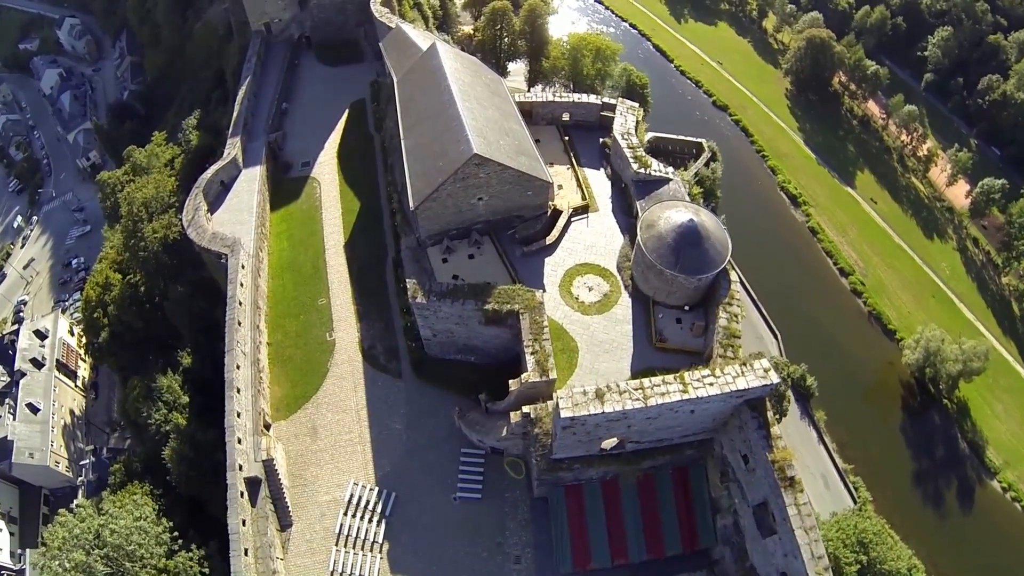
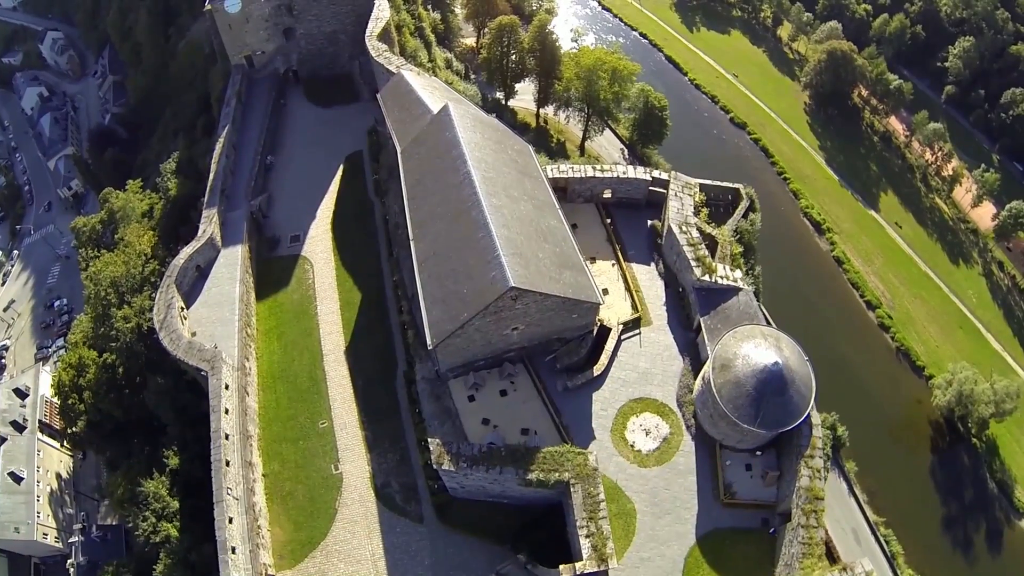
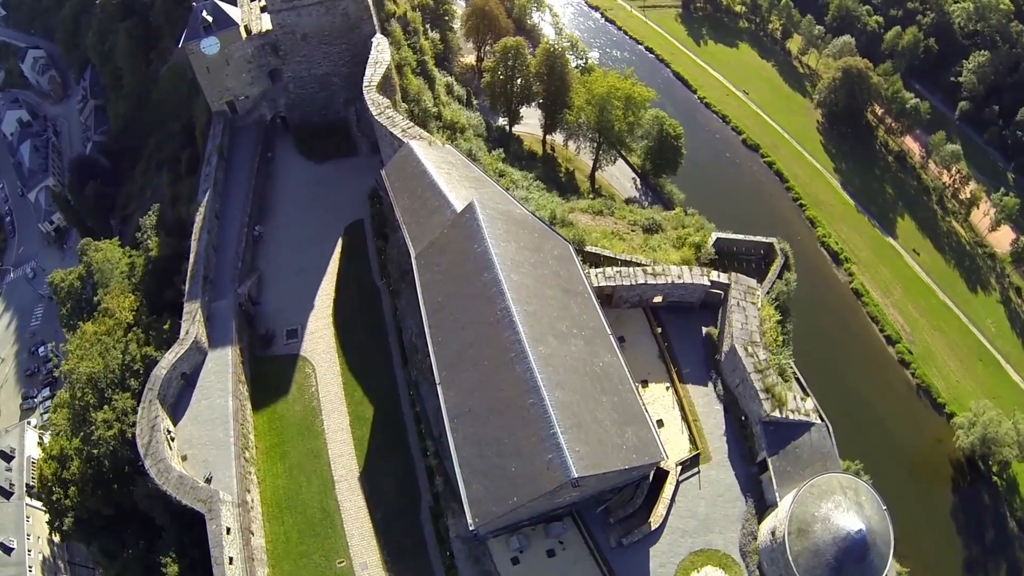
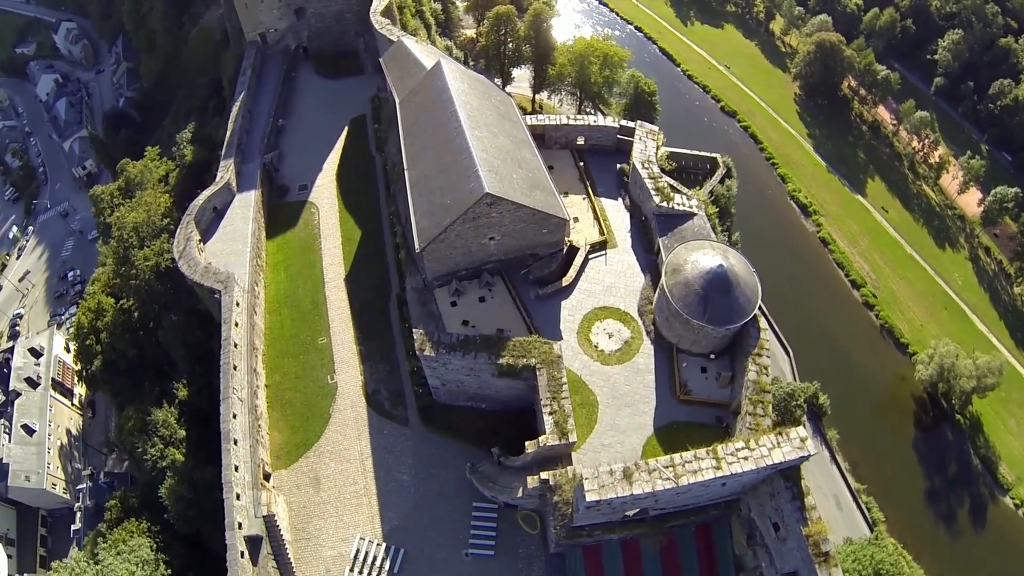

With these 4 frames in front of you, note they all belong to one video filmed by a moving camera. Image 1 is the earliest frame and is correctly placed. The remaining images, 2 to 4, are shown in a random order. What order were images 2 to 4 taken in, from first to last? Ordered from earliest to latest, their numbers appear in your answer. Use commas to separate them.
4, 2, 3
